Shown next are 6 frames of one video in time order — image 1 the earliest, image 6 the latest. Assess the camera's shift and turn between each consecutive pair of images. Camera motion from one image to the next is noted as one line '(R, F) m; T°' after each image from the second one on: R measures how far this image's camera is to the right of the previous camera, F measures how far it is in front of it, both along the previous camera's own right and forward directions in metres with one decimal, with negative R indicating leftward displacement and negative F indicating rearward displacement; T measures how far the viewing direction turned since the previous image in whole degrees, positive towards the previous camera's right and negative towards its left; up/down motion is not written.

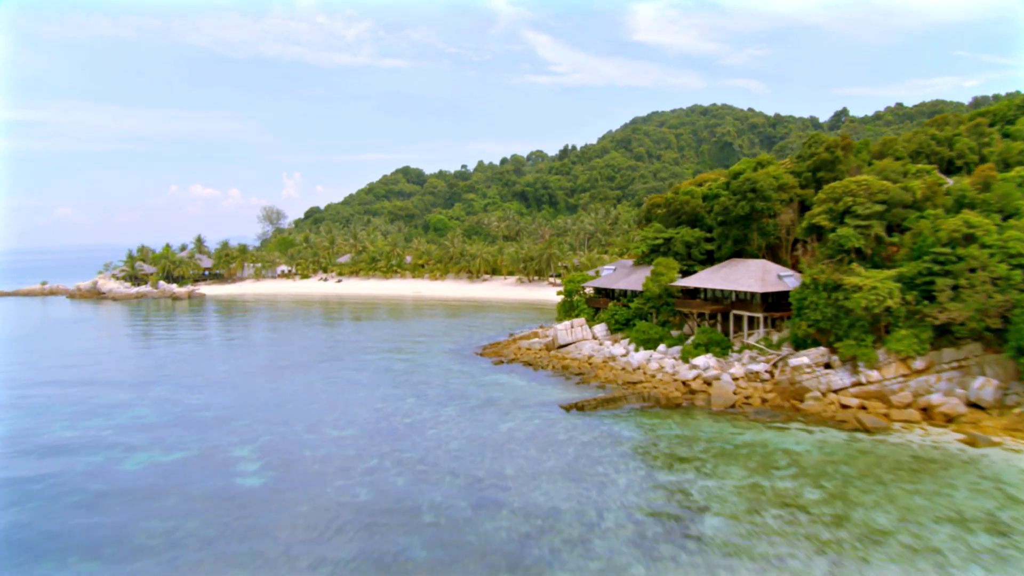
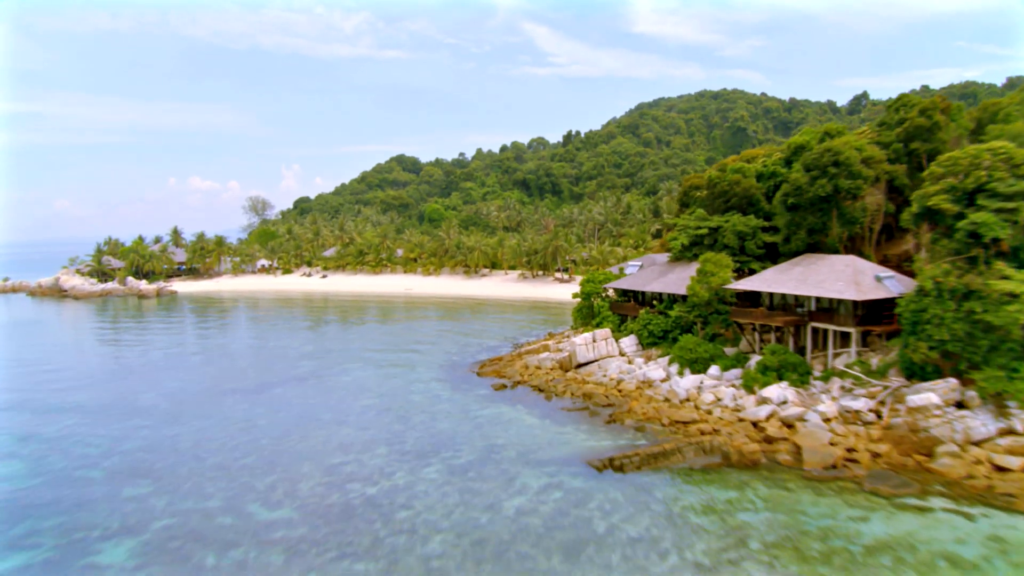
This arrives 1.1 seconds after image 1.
(-0.1, +7.0) m; 0°
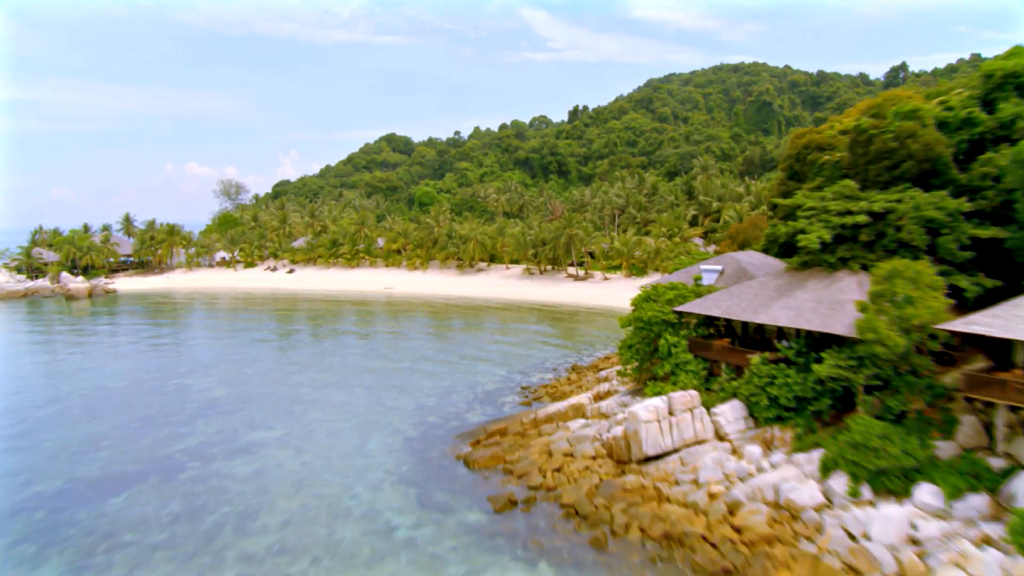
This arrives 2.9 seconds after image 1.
(-0.2, +11.4) m; 0°
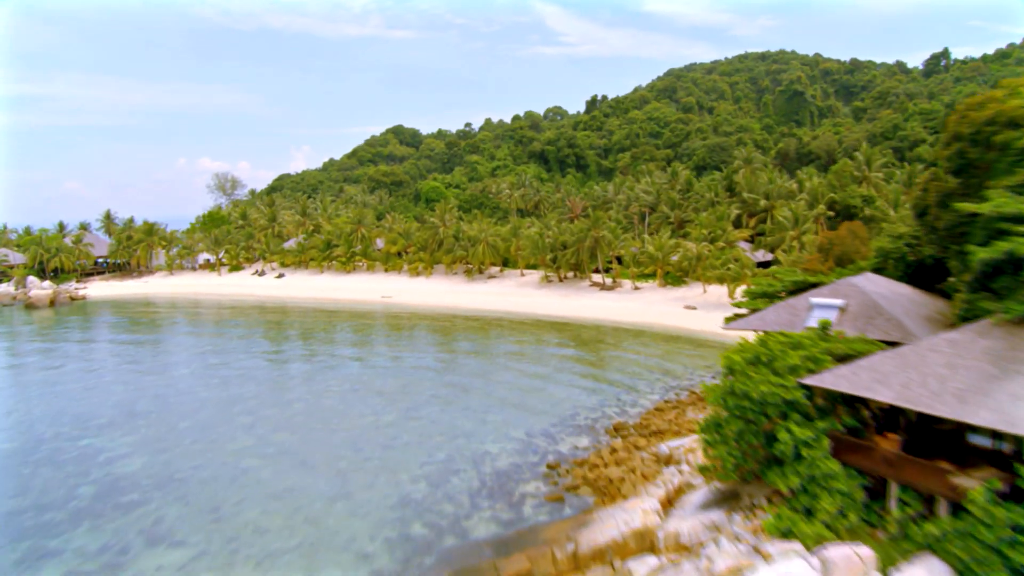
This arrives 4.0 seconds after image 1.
(-0.2, +6.5) m; -1°
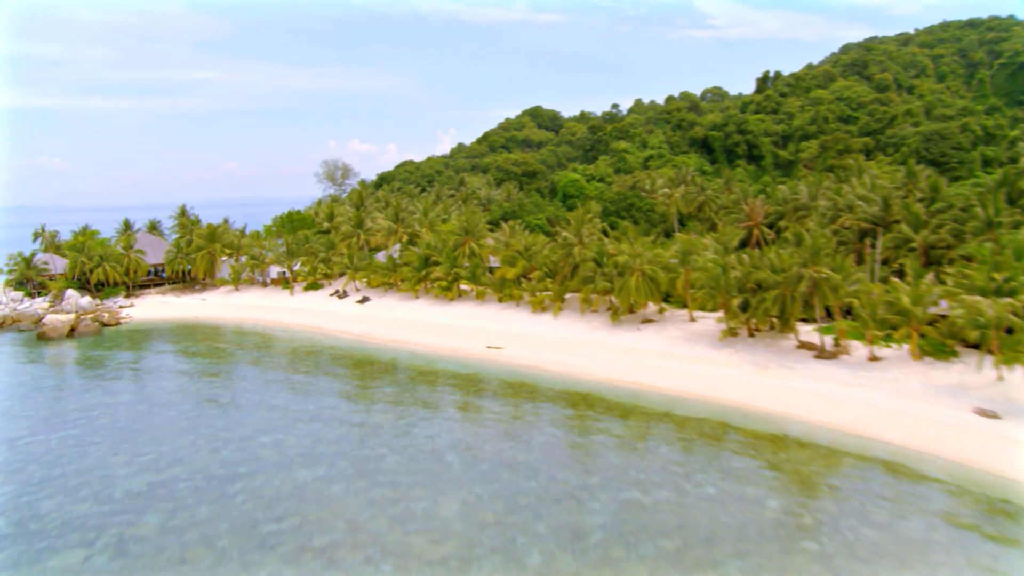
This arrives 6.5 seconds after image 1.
(-0.7, +14.1) m; -8°
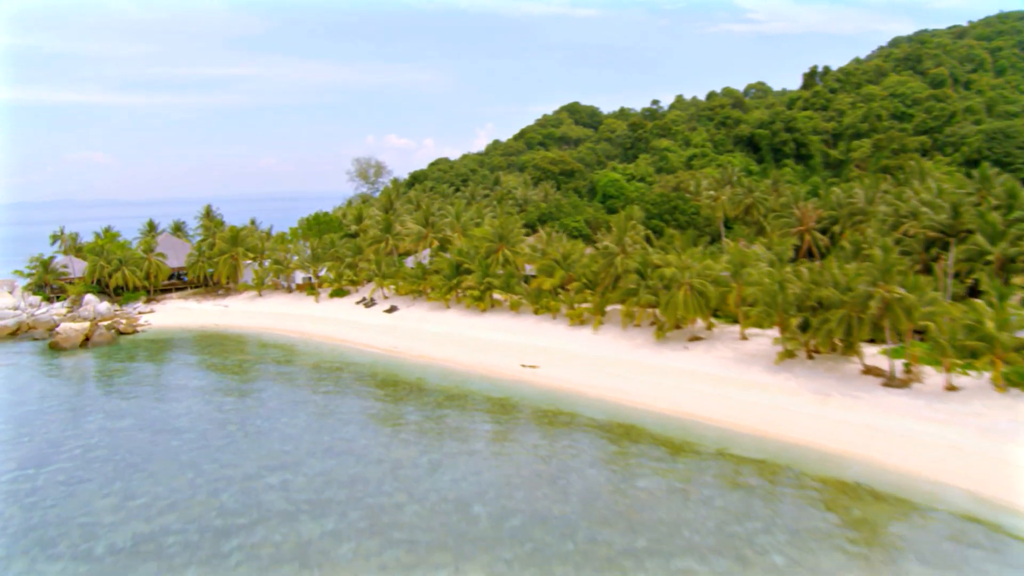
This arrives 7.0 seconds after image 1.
(0.0, +2.5) m; -2°
